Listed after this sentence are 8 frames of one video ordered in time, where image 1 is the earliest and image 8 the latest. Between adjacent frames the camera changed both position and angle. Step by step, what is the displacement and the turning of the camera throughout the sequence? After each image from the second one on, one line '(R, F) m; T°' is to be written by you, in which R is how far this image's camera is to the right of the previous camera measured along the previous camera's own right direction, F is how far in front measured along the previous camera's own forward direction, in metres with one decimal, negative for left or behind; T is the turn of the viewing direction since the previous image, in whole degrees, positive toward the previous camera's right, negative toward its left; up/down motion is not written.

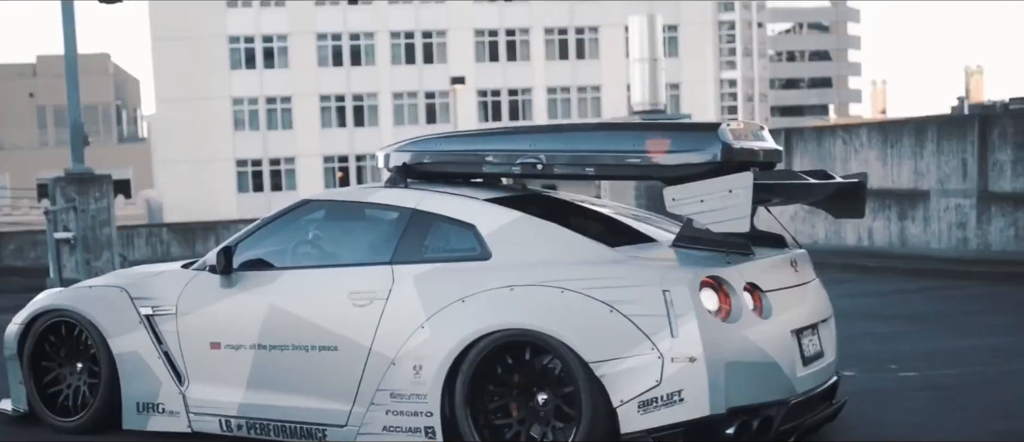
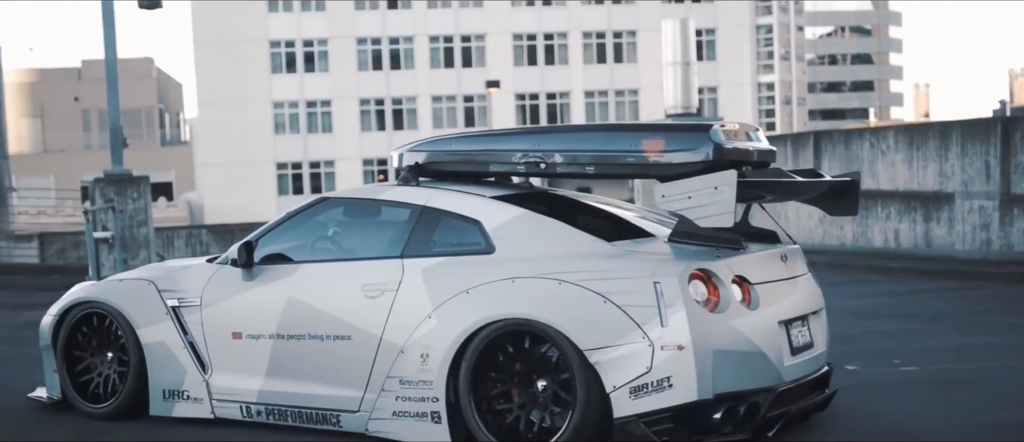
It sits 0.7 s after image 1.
(+0.2, -0.3) m; -2°
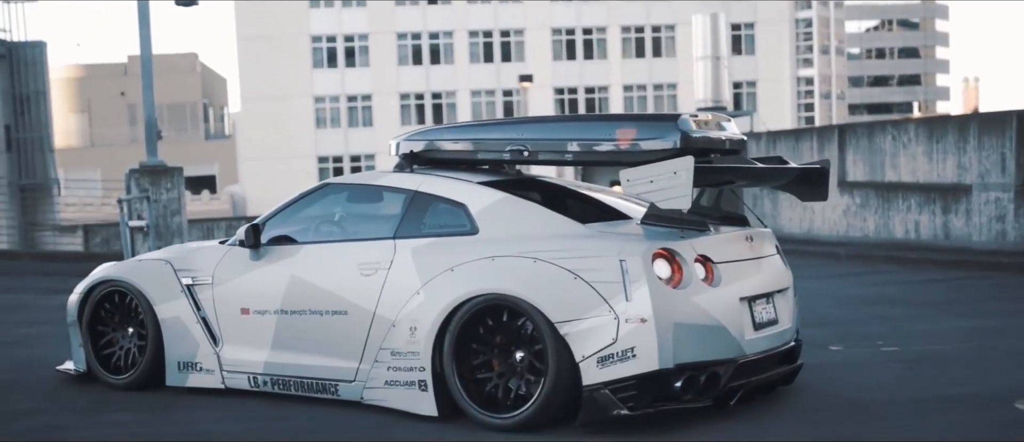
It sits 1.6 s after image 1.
(+0.3, -0.4) m; -2°
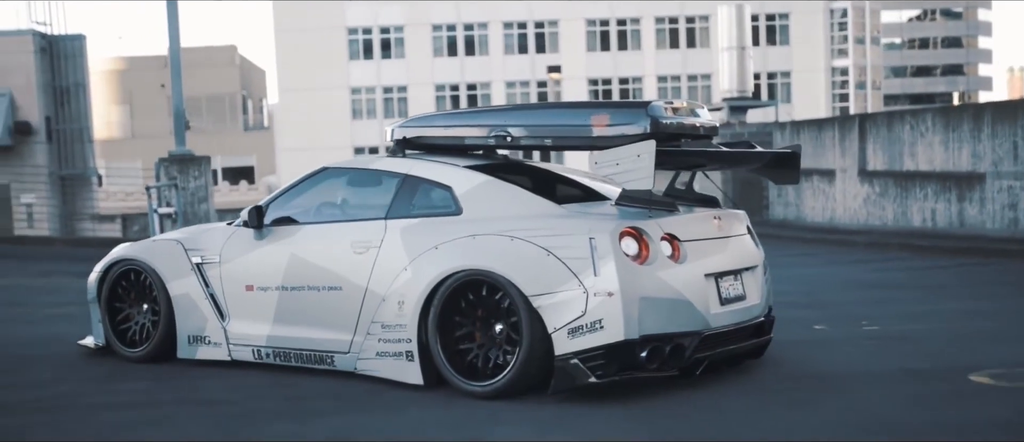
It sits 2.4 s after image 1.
(+0.3, -0.4) m; -2°
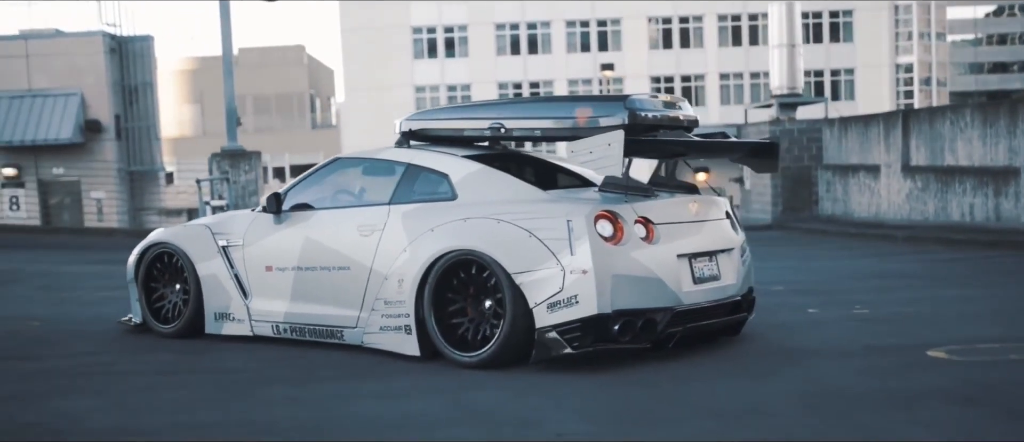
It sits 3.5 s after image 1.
(+0.5, -0.6) m; -3°
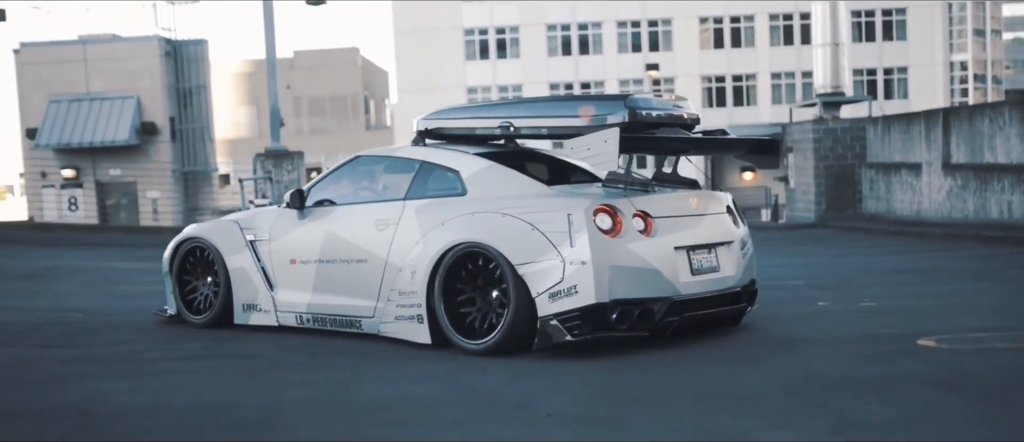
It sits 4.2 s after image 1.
(+0.3, -0.3) m; -3°
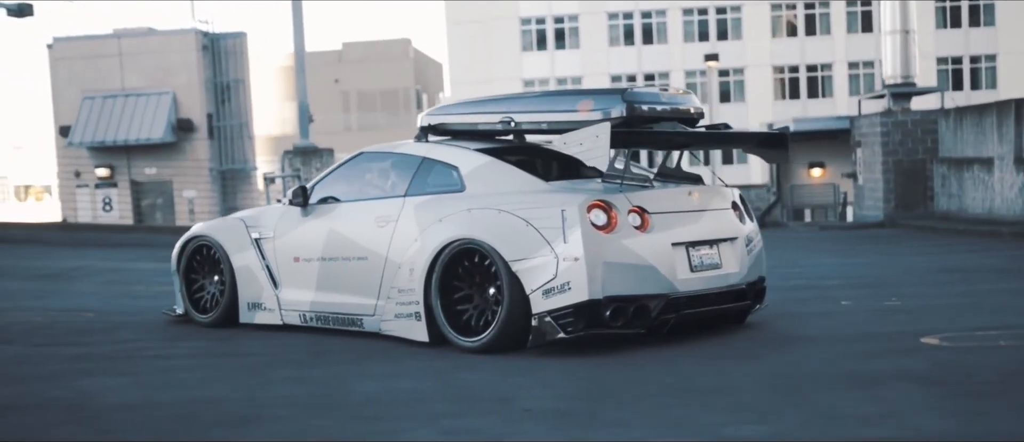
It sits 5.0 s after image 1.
(+0.3, +0.1) m; -3°
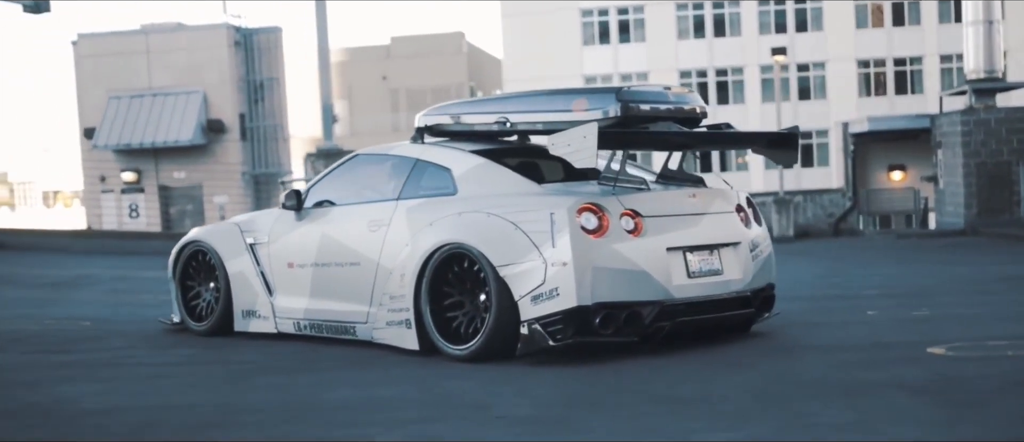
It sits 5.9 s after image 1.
(+0.4, +0.3) m; -3°
